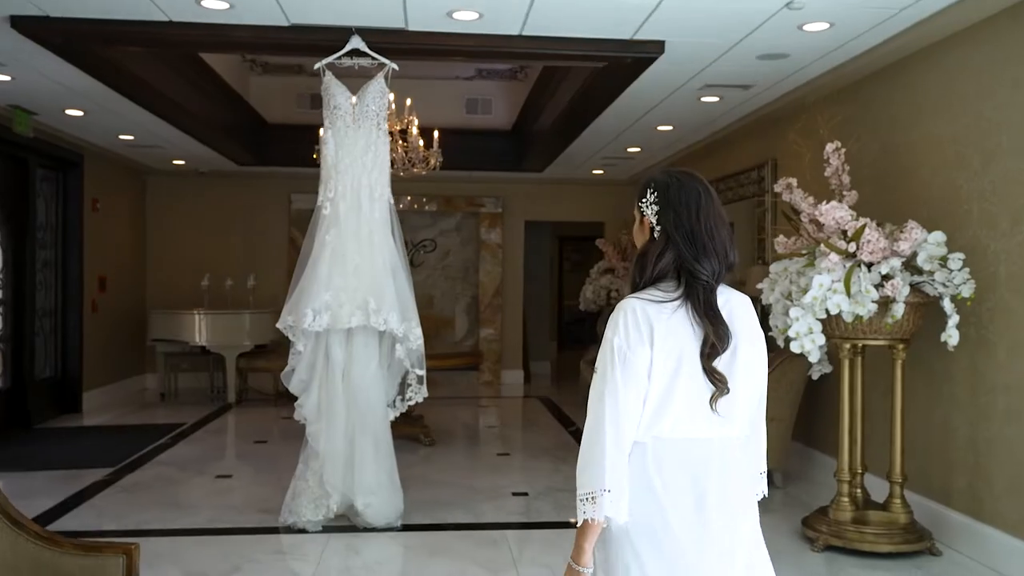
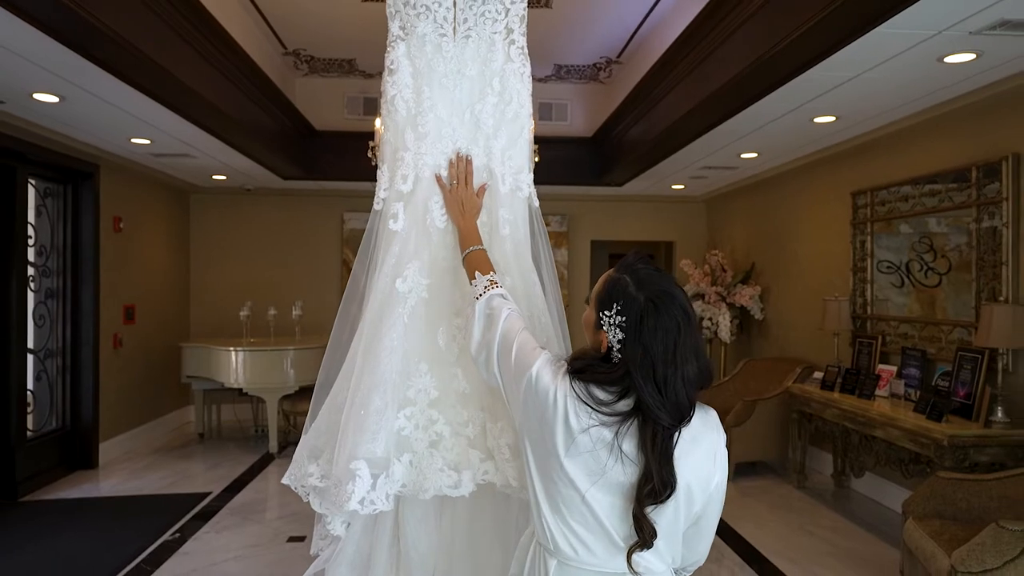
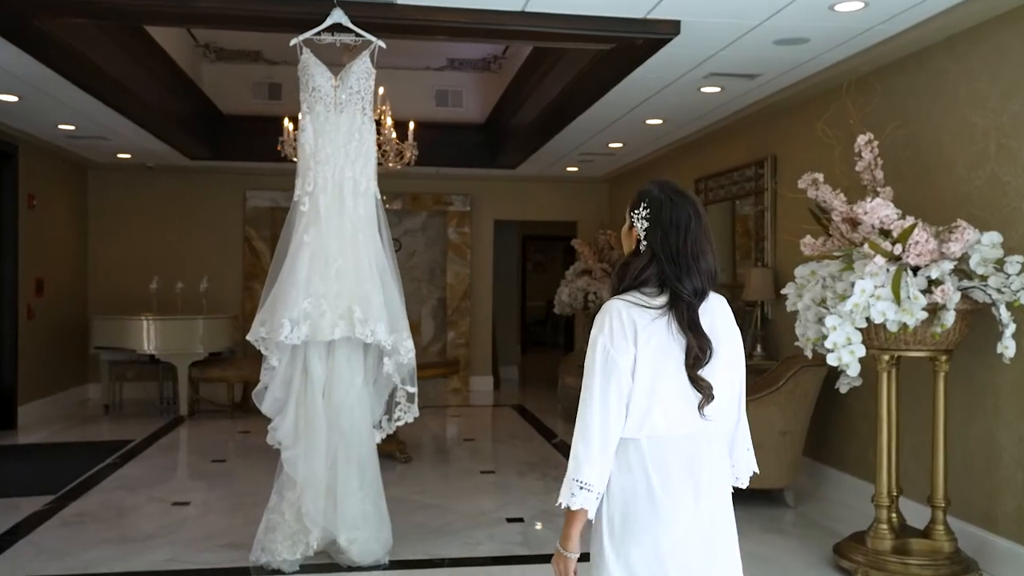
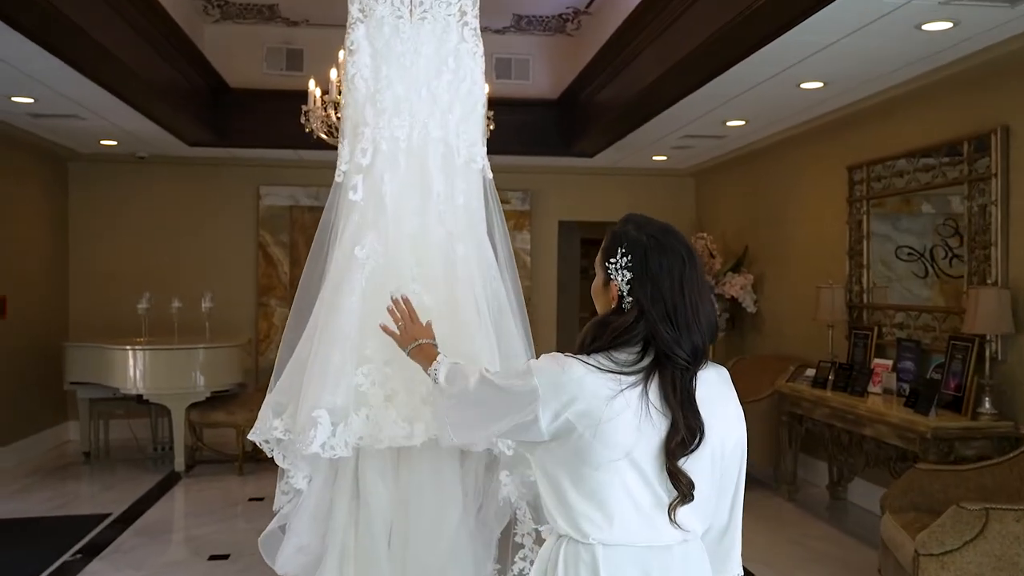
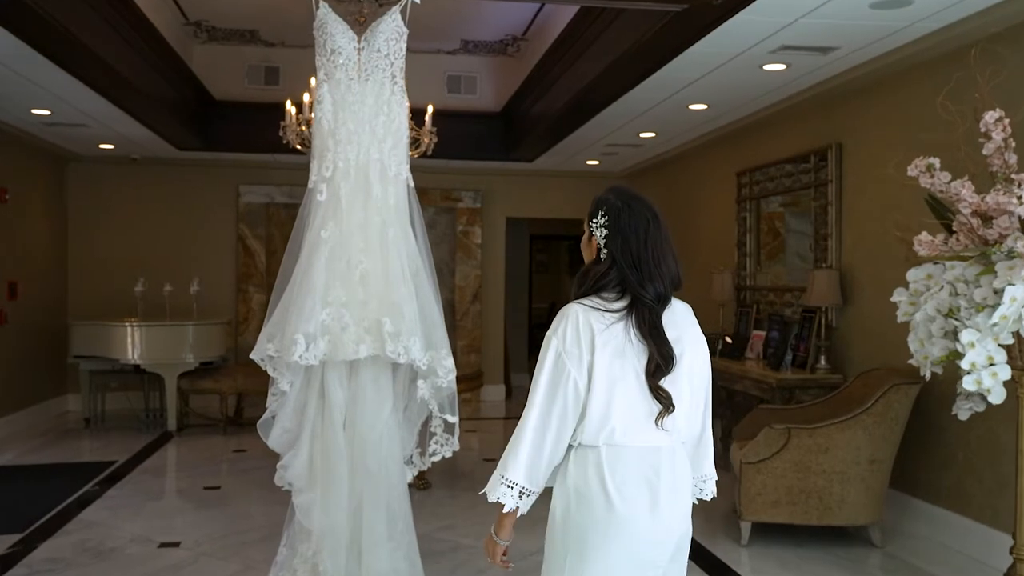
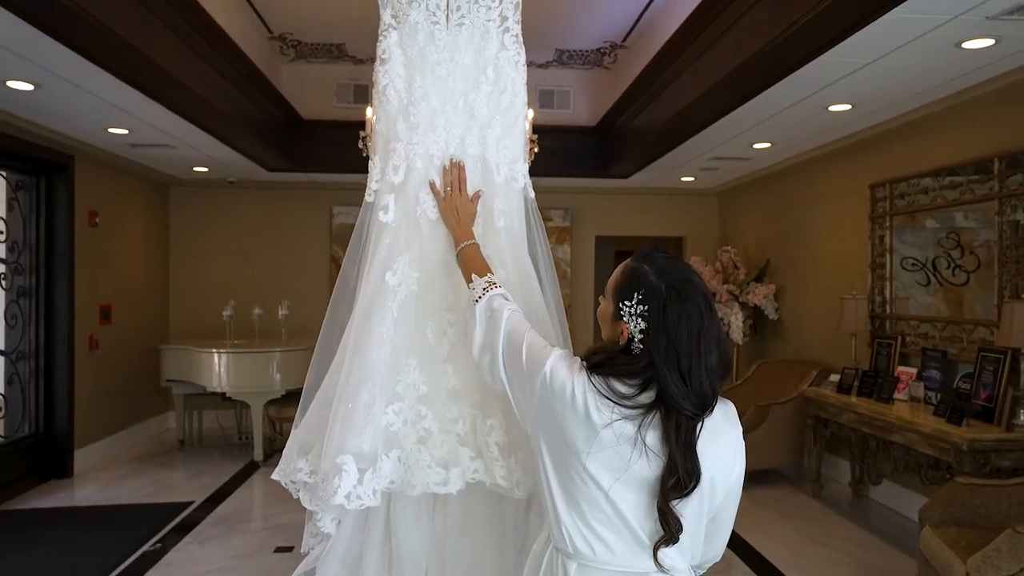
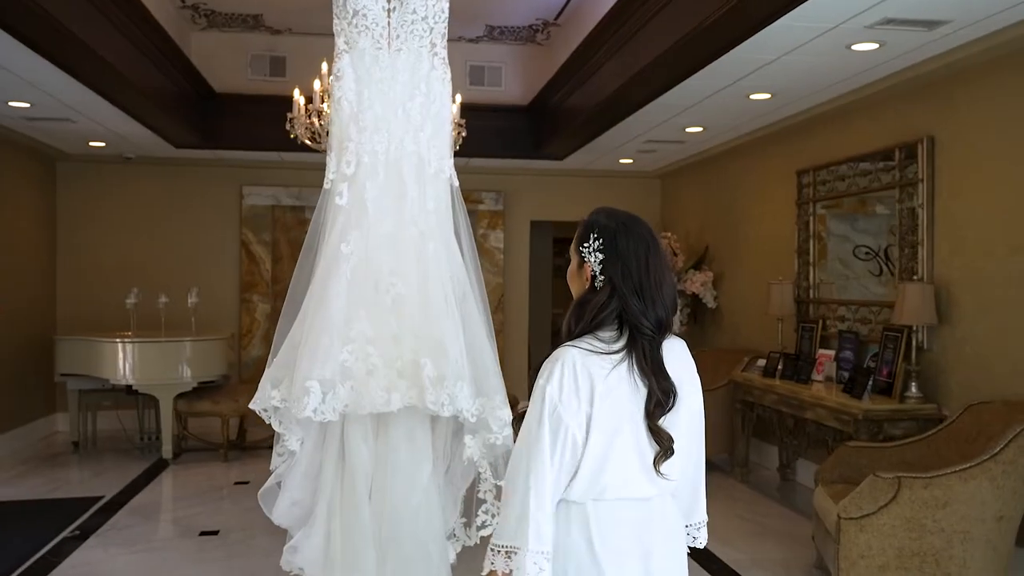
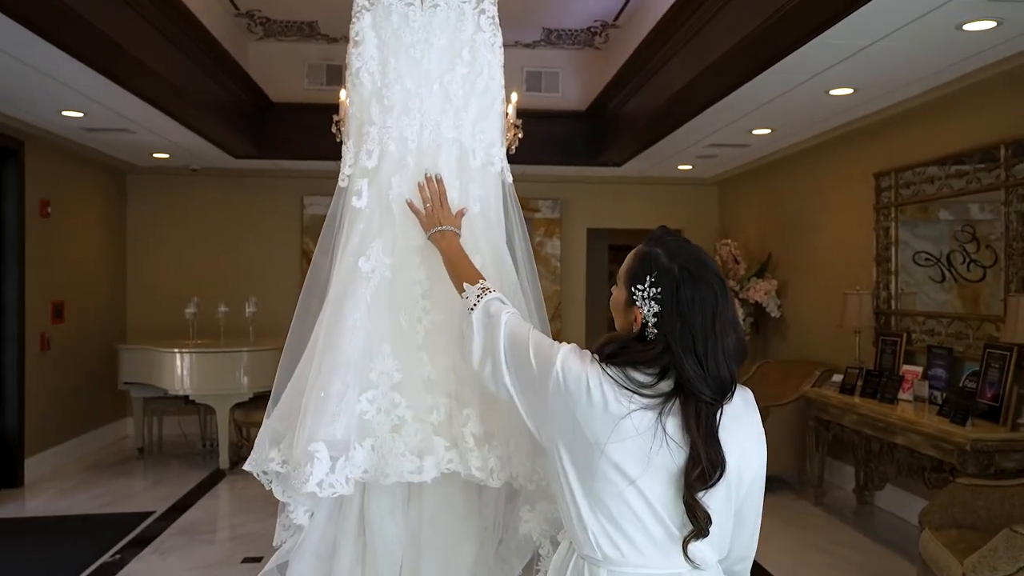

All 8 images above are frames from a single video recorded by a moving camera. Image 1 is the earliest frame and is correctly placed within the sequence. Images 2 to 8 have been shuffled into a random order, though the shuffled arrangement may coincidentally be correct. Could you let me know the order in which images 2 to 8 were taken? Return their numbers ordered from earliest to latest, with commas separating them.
3, 5, 7, 4, 8, 6, 2
